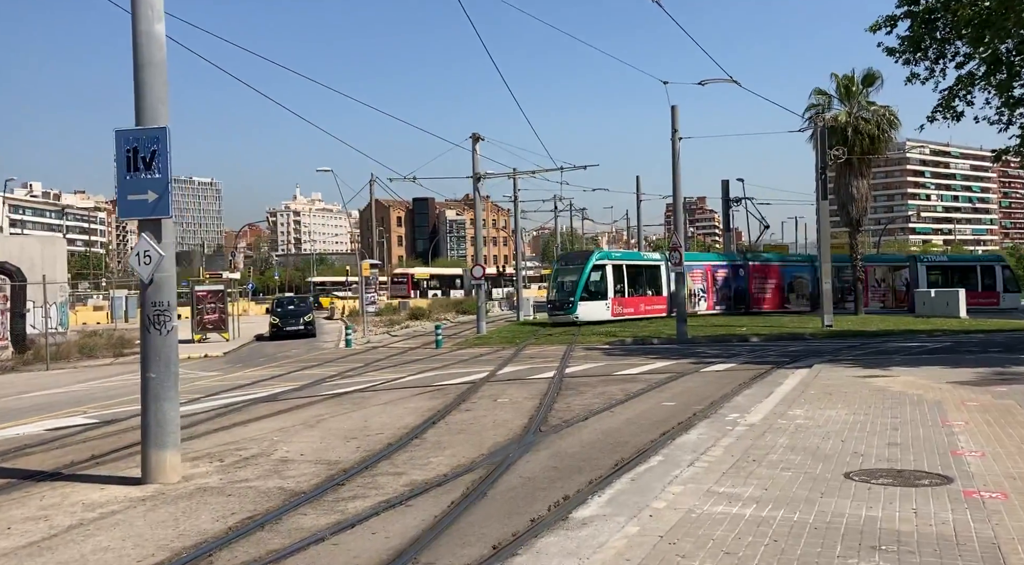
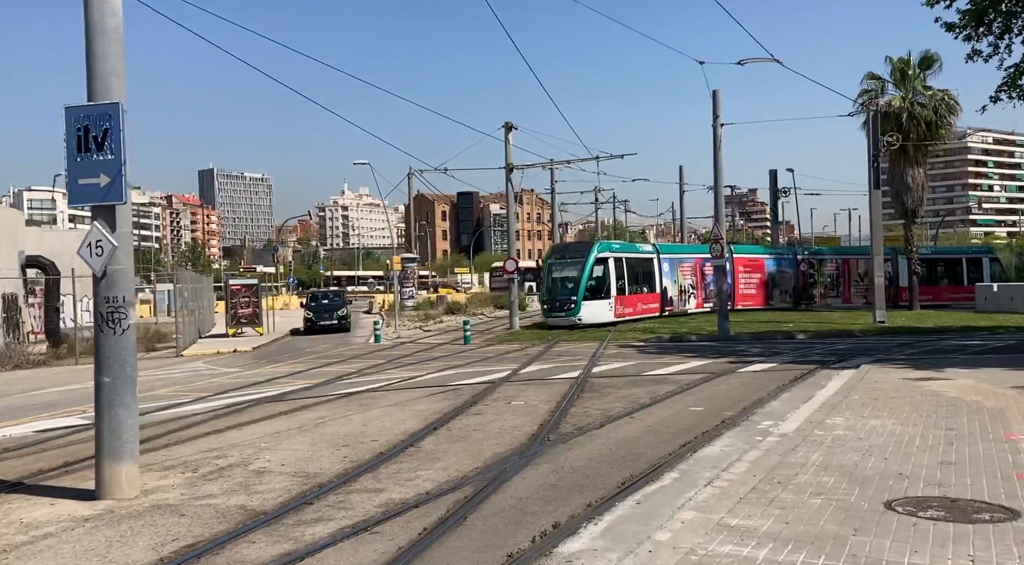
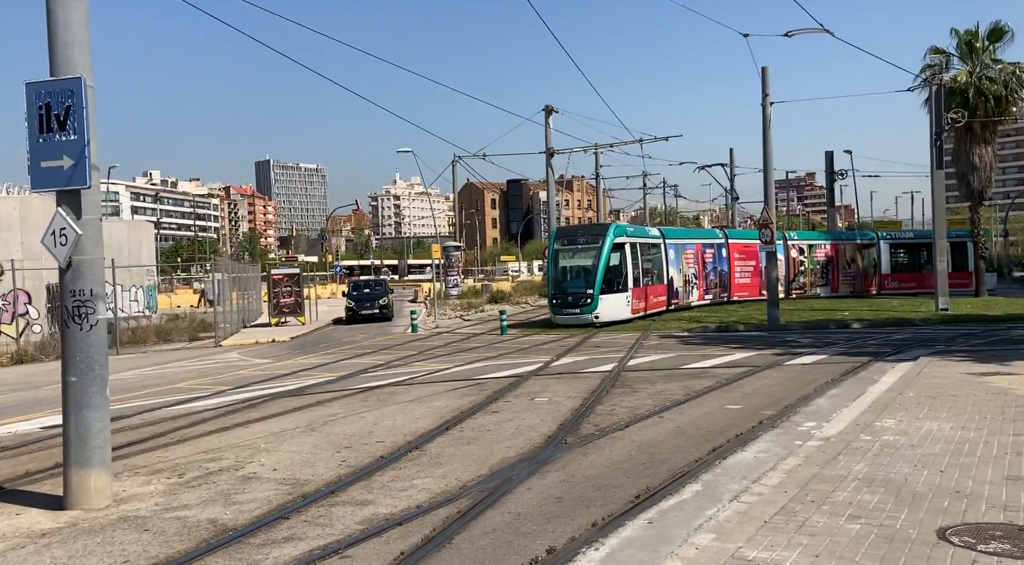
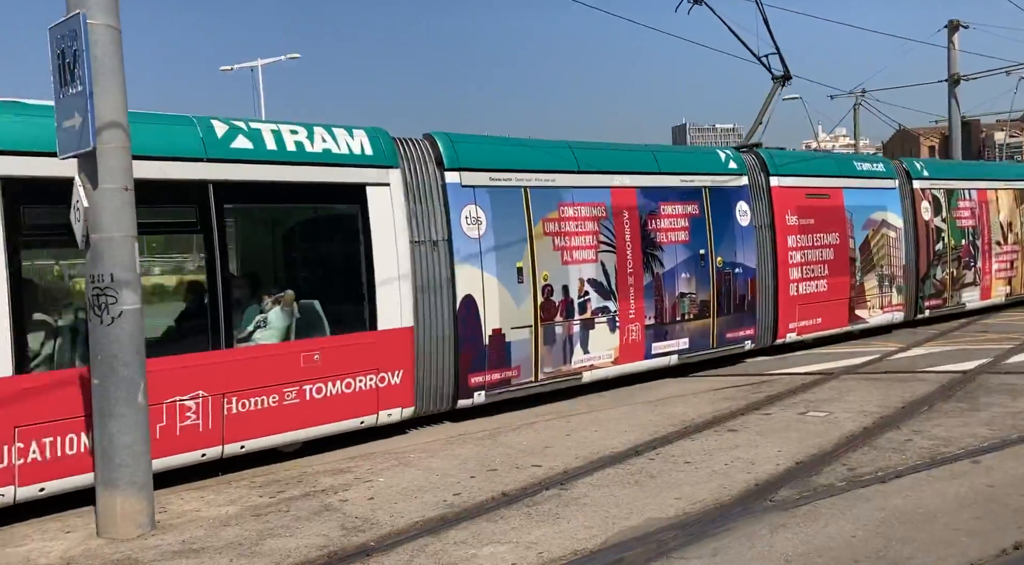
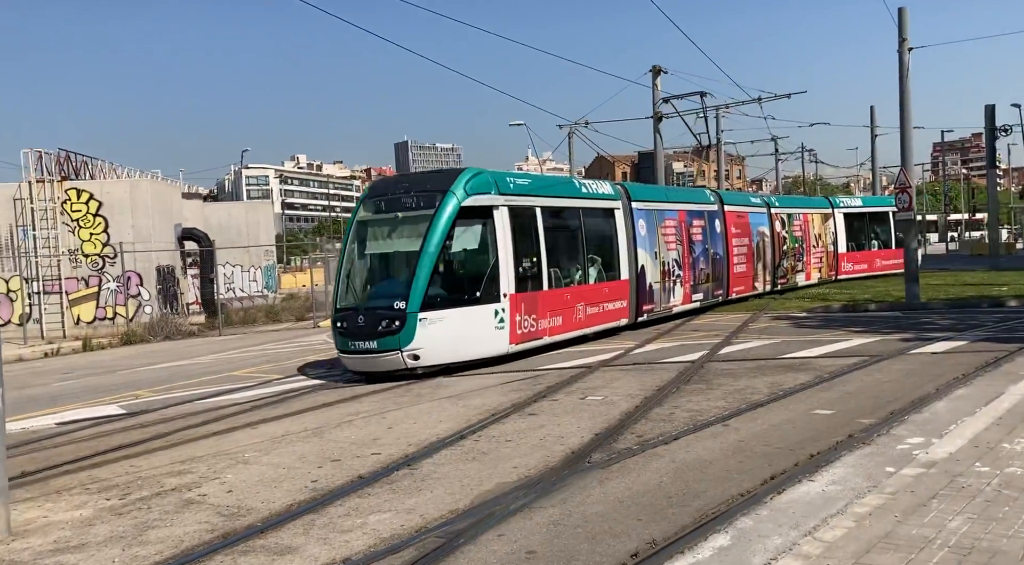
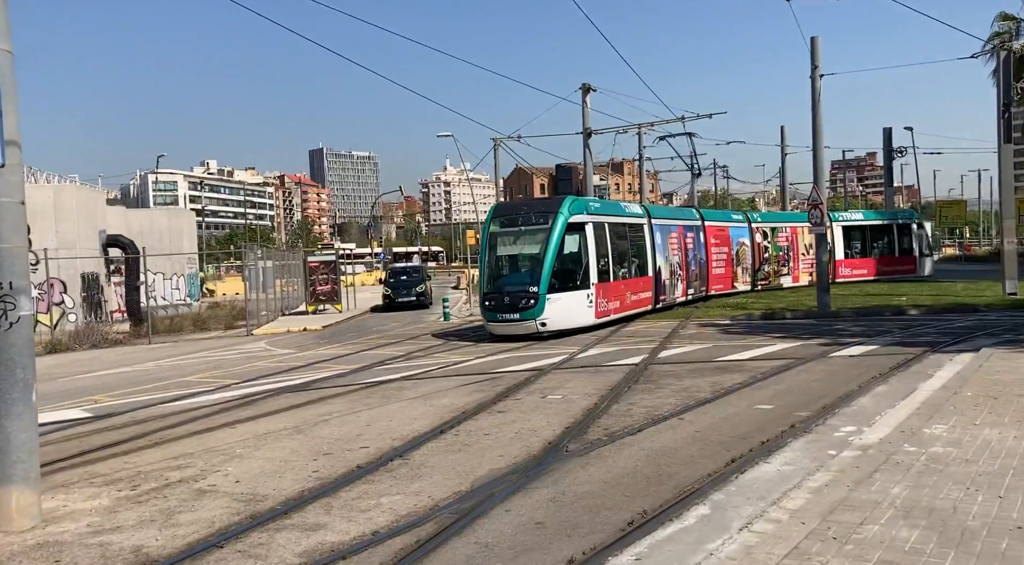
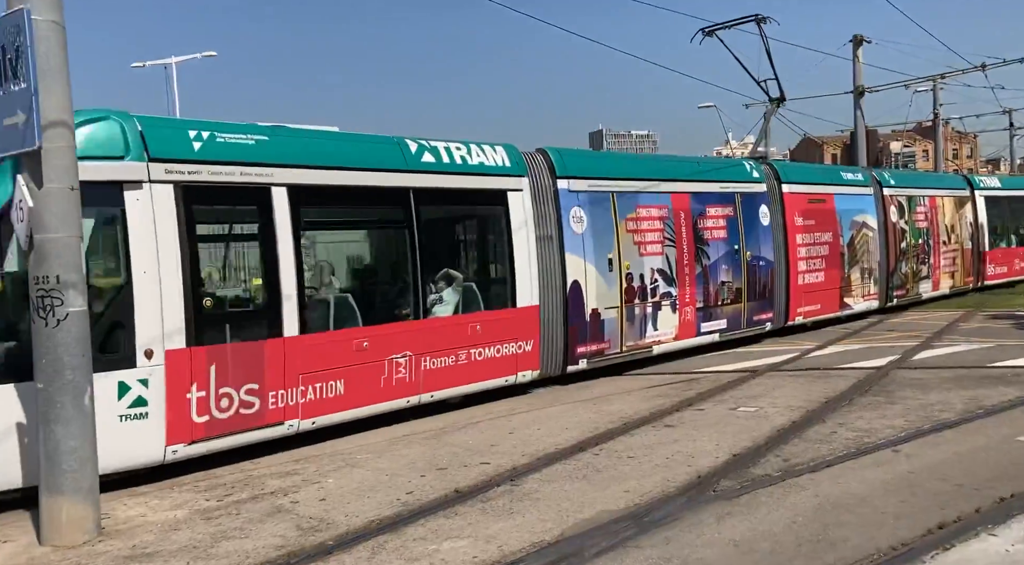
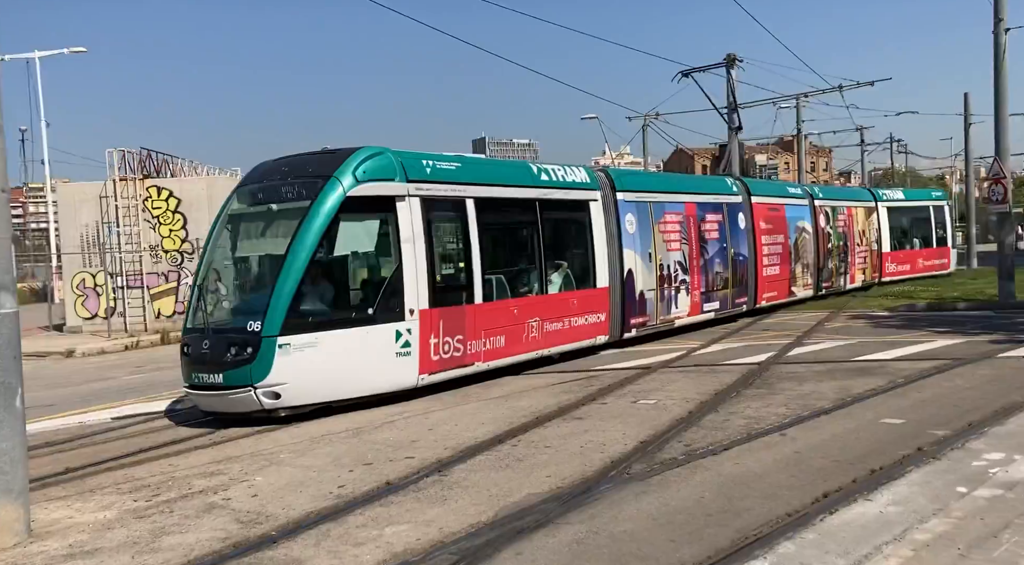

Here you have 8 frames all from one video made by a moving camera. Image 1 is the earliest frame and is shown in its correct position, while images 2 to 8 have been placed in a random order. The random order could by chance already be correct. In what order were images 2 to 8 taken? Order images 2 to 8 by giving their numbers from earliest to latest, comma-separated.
2, 3, 6, 5, 8, 7, 4
